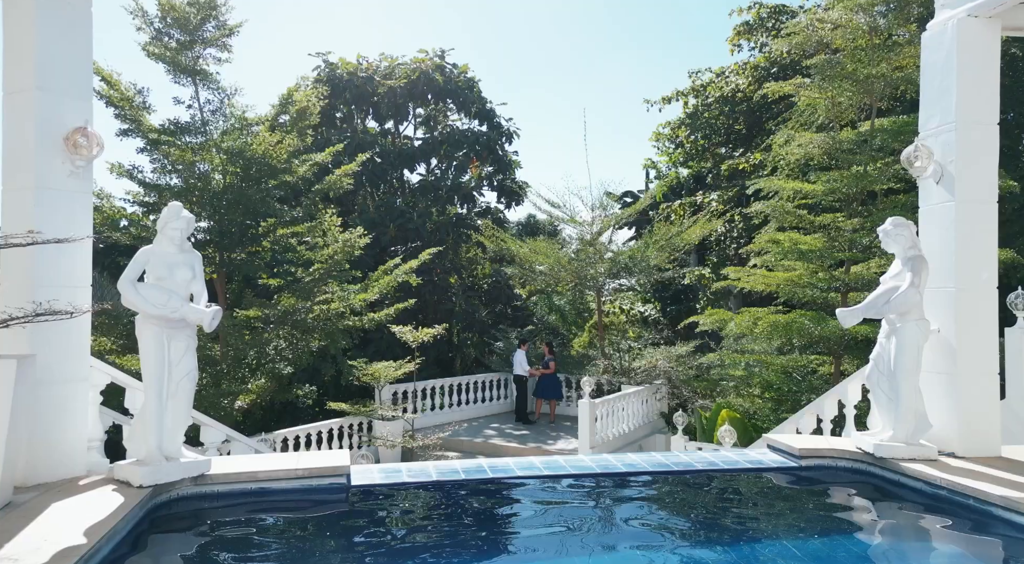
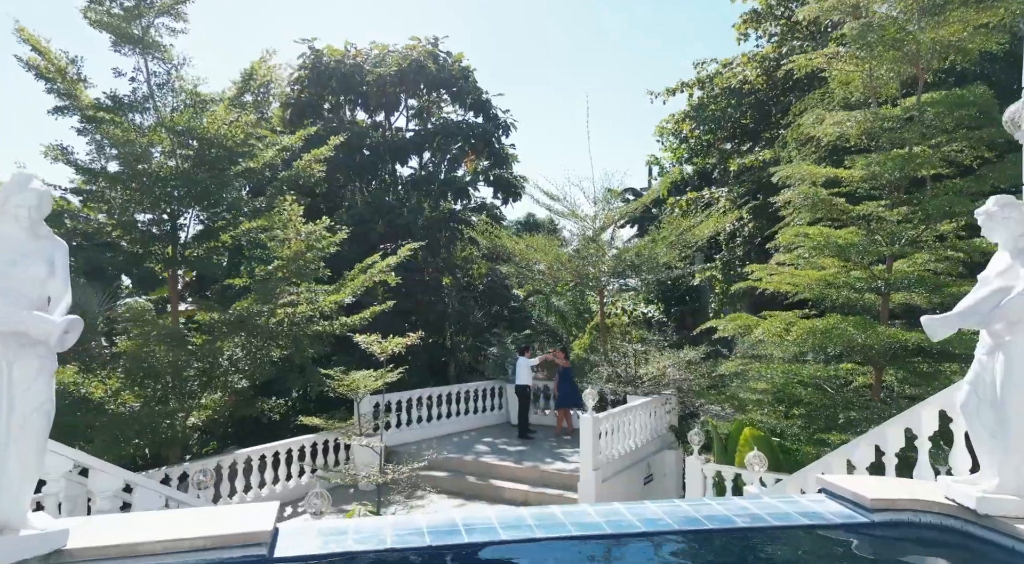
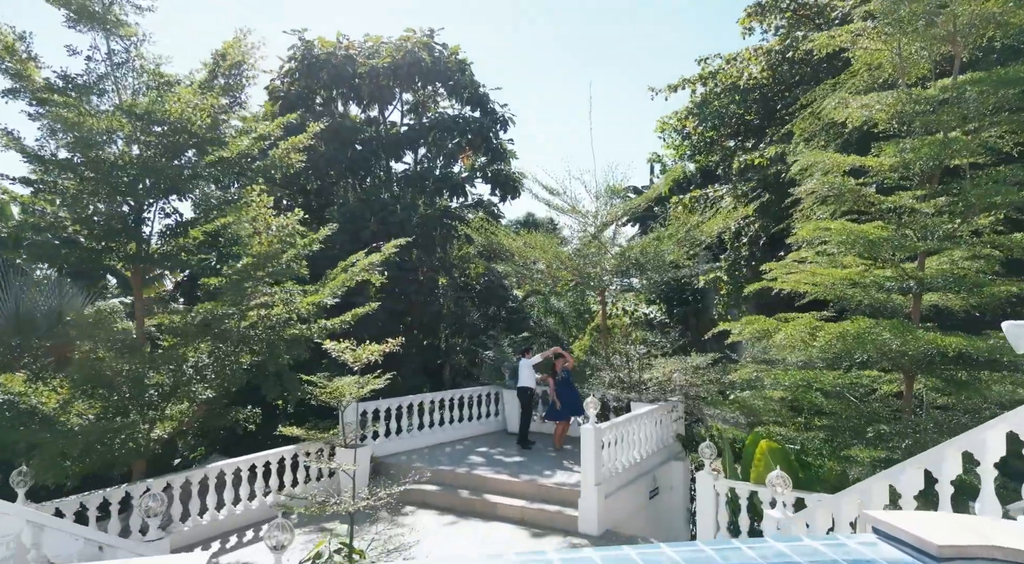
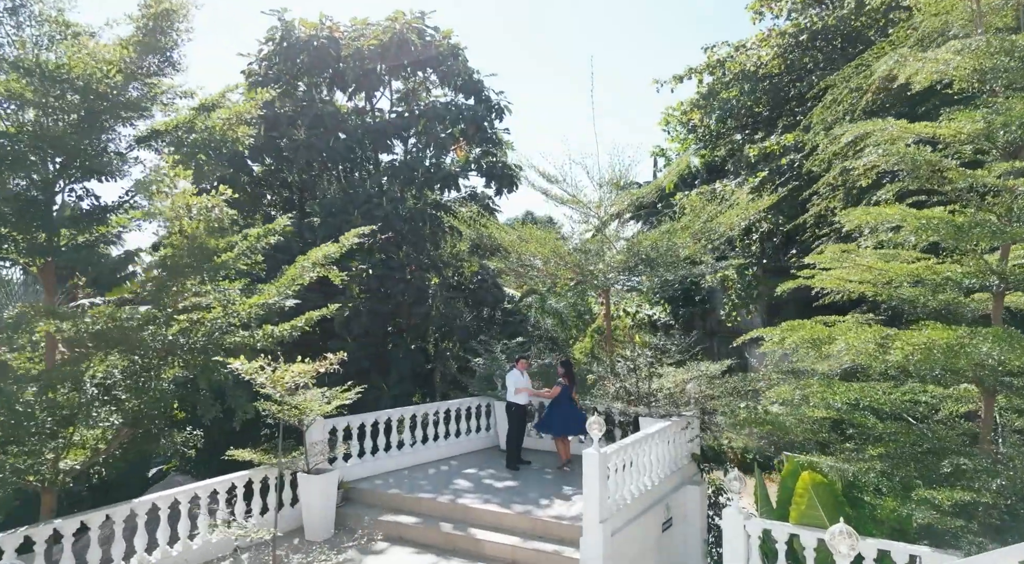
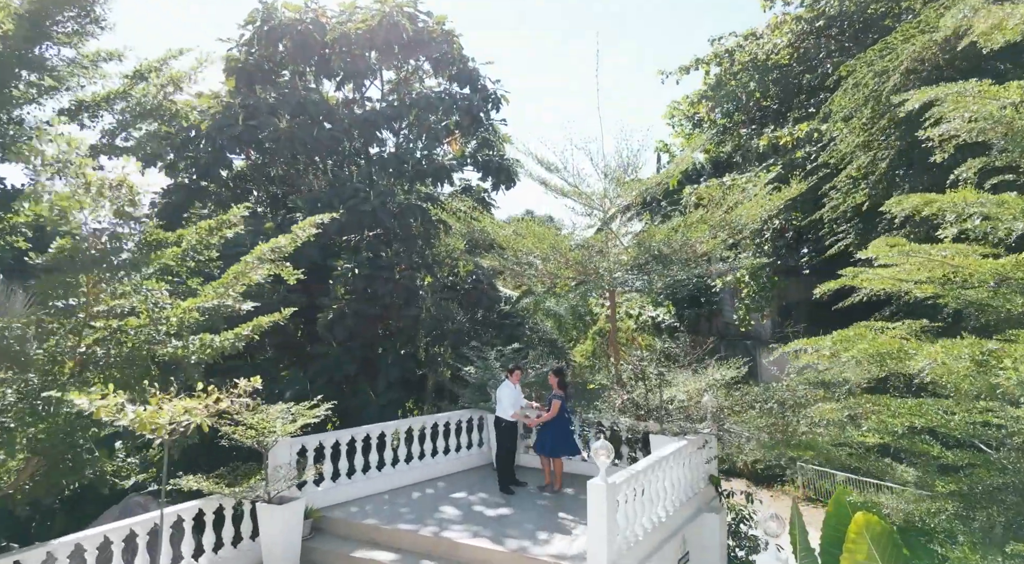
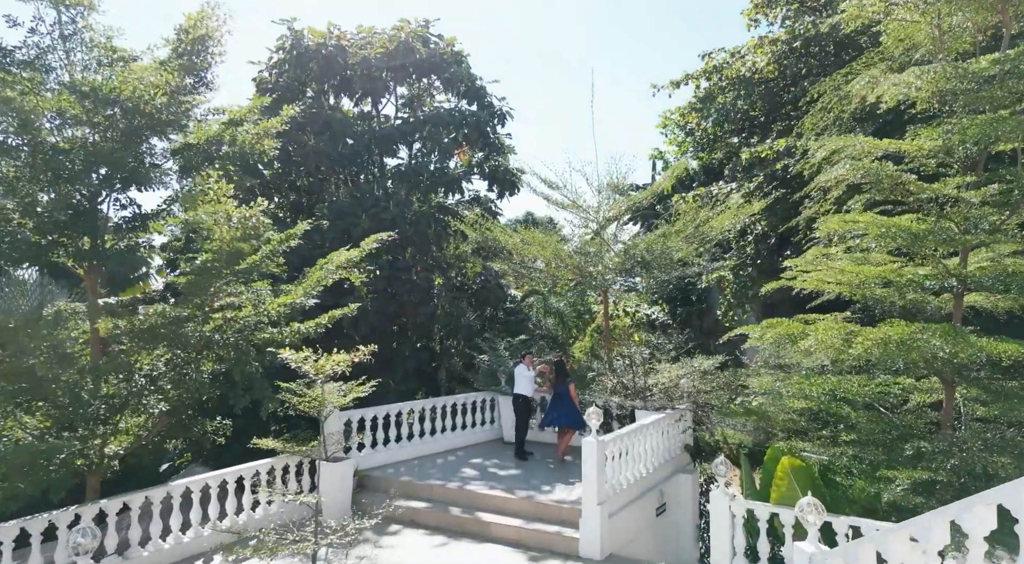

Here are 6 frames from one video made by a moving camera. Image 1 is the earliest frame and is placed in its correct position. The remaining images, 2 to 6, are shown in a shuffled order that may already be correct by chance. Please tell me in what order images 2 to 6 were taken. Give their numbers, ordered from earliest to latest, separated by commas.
2, 3, 6, 4, 5
